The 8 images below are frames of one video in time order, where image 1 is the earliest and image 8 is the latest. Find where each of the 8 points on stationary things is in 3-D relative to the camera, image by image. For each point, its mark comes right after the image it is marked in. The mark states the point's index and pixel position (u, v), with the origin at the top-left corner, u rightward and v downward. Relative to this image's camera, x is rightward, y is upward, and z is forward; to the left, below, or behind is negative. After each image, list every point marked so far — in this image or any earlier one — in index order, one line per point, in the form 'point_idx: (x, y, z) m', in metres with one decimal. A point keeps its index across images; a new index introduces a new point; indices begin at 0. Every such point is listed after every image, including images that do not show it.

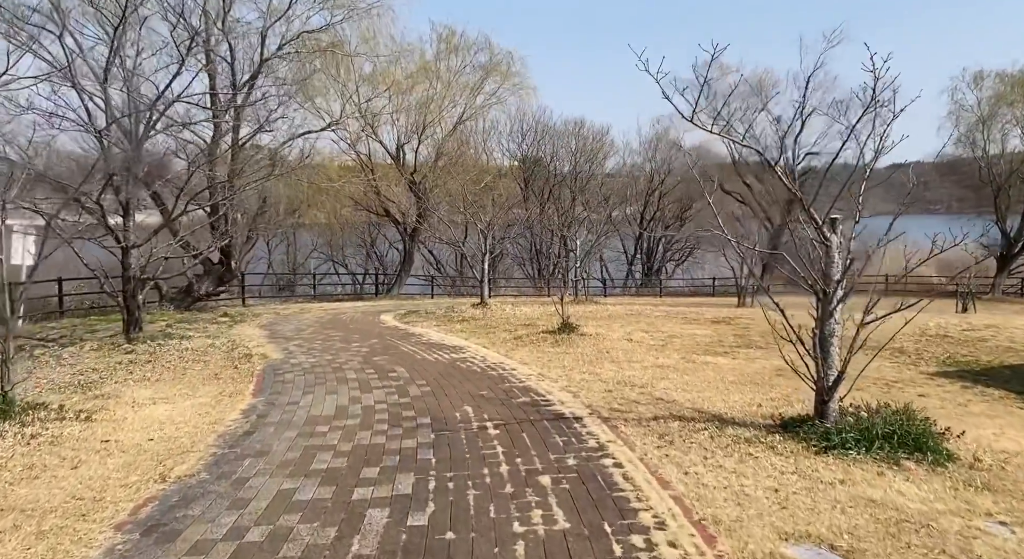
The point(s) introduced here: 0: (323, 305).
0: (-5.0, -0.7, +18.6) m
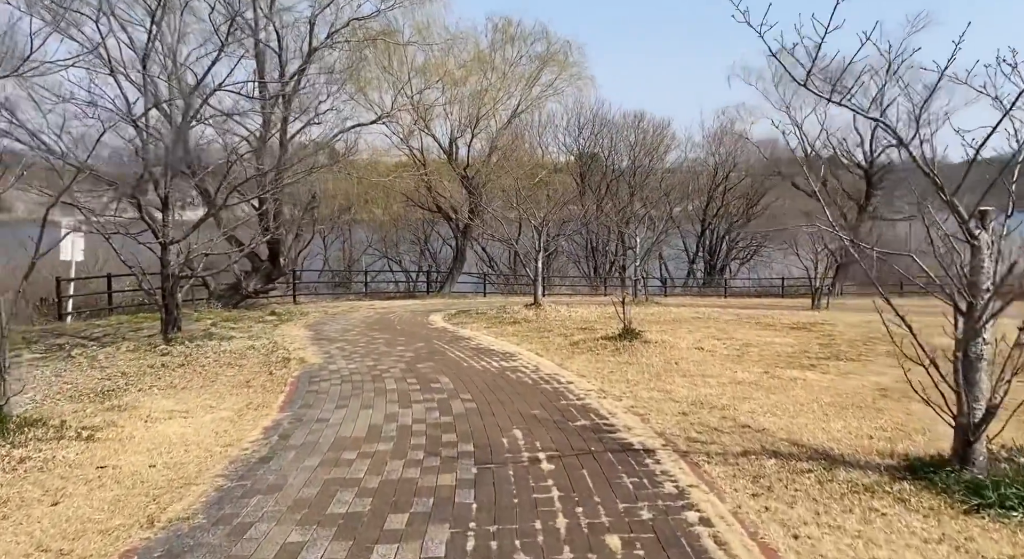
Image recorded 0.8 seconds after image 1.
0: (-3.6, -0.6, +18.1) m
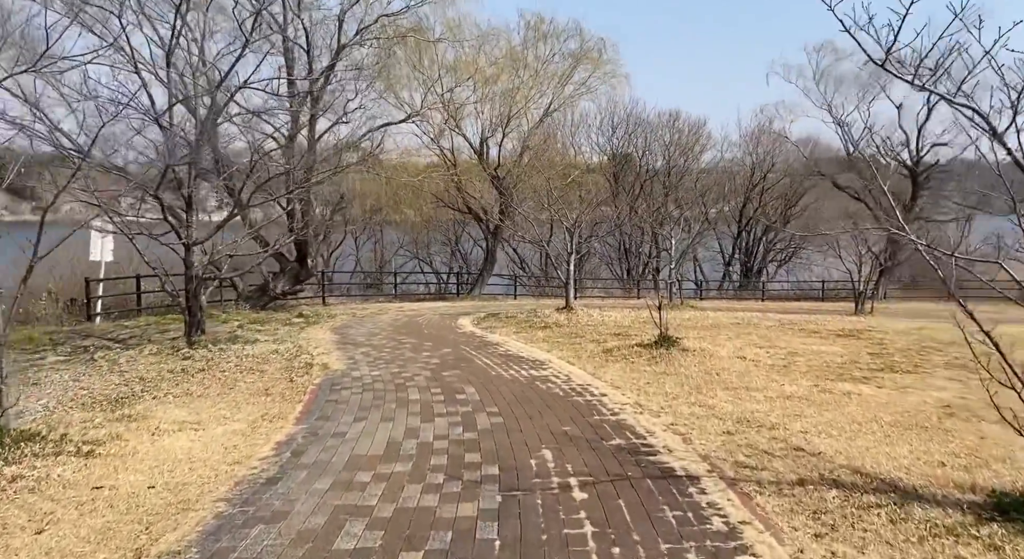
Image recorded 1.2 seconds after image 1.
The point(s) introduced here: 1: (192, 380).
0: (-2.8, -0.7, +17.9) m
1: (-3.3, -1.1, +7.4) m
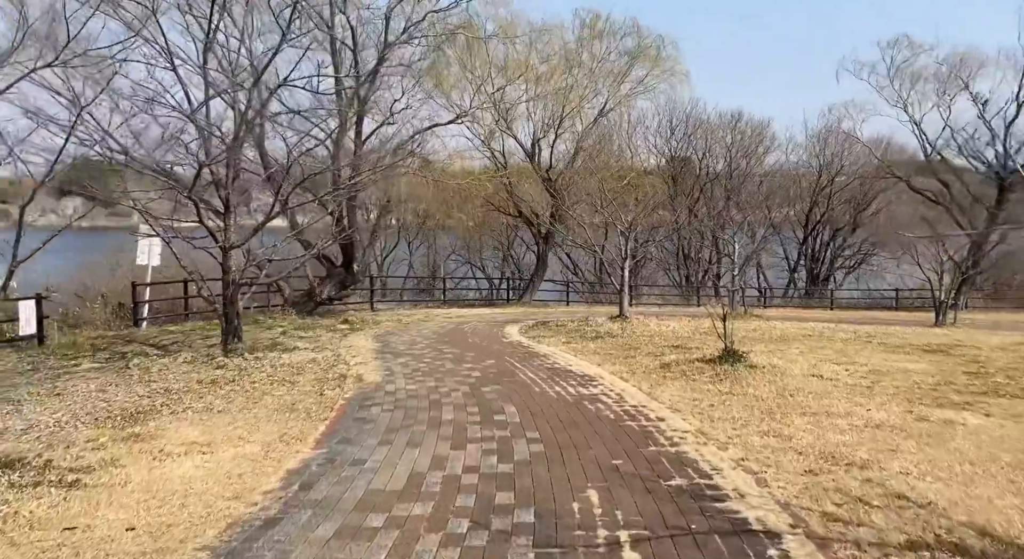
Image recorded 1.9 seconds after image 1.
0: (-1.5, -0.8, +17.3) m
1: (-2.9, -1.1, +6.9) m
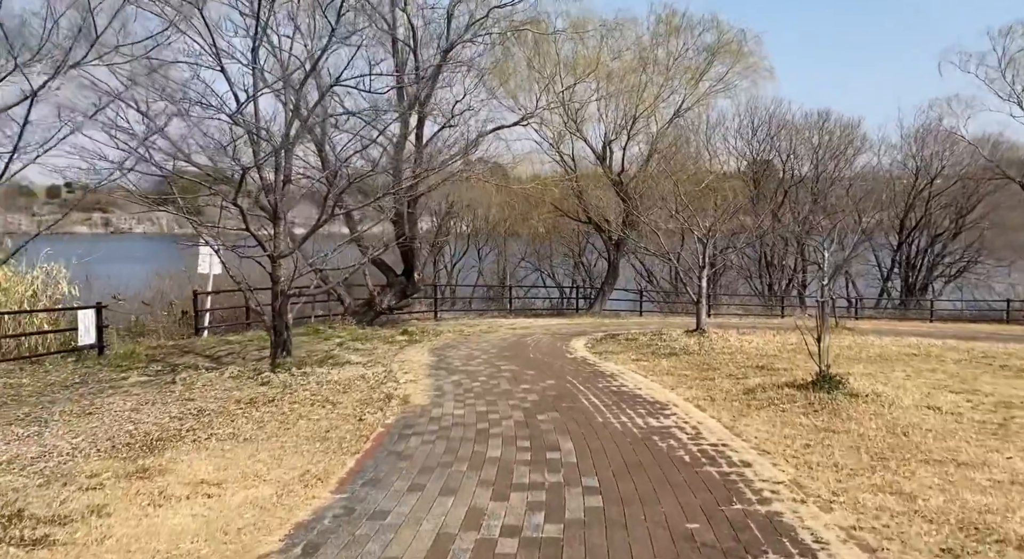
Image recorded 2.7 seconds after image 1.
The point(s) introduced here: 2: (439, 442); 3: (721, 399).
0: (+0.1, -1.0, +16.6) m
1: (-2.4, -1.2, +6.4) m
2: (-0.6, -1.3, +5.4) m
3: (+2.1, -1.2, +7.1) m
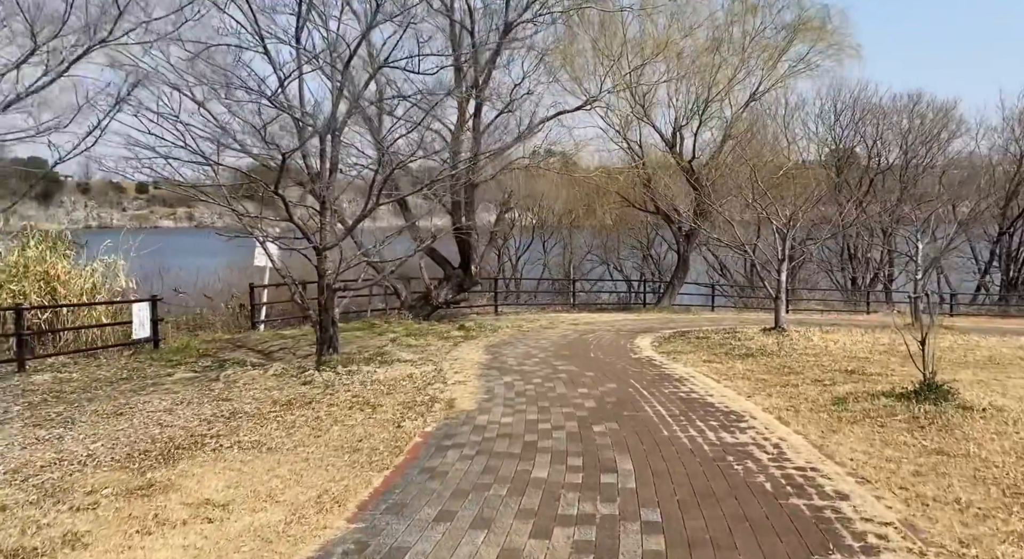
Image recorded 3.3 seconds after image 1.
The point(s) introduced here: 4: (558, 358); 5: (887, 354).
0: (+1.5, -0.9, +15.9) m
1: (-1.9, -1.2, +6.0) m
2: (-0.2, -1.2, +4.8) m
3: (+2.6, -1.2, +6.3) m
4: (+0.6, -1.0, +9.4) m
5: (+5.2, -1.0, +9.7) m
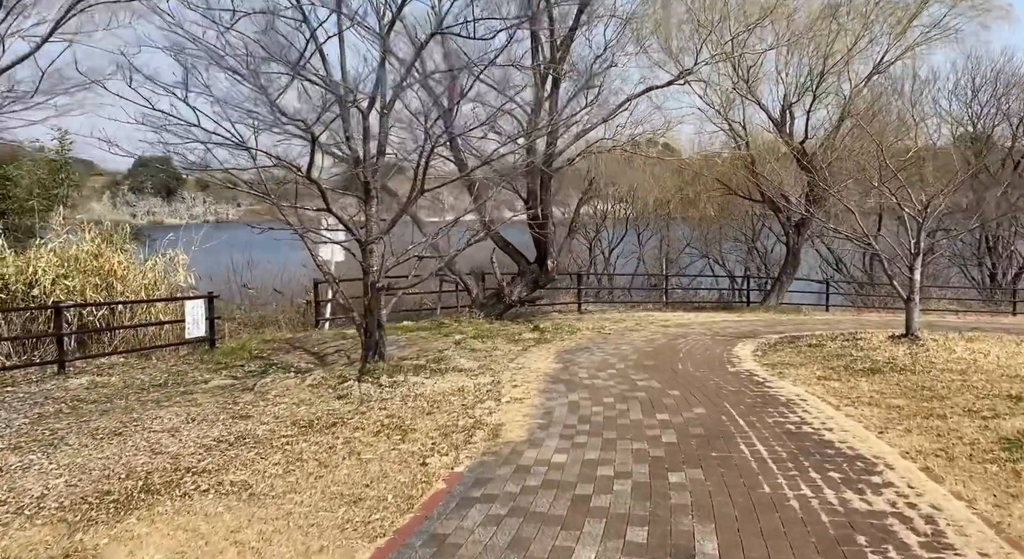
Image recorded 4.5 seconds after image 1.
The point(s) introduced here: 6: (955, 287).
0: (+3.2, -0.8, +14.4) m
1: (-1.5, -1.2, +5.0) m
2: (0.0, -1.2, +3.6) m
3: (+3.0, -1.2, +4.7) m
4: (+1.4, -1.0, +8.0) m
5: (+6.0, -1.0, +7.7) m
6: (+12.1, -0.2, +19.2) m
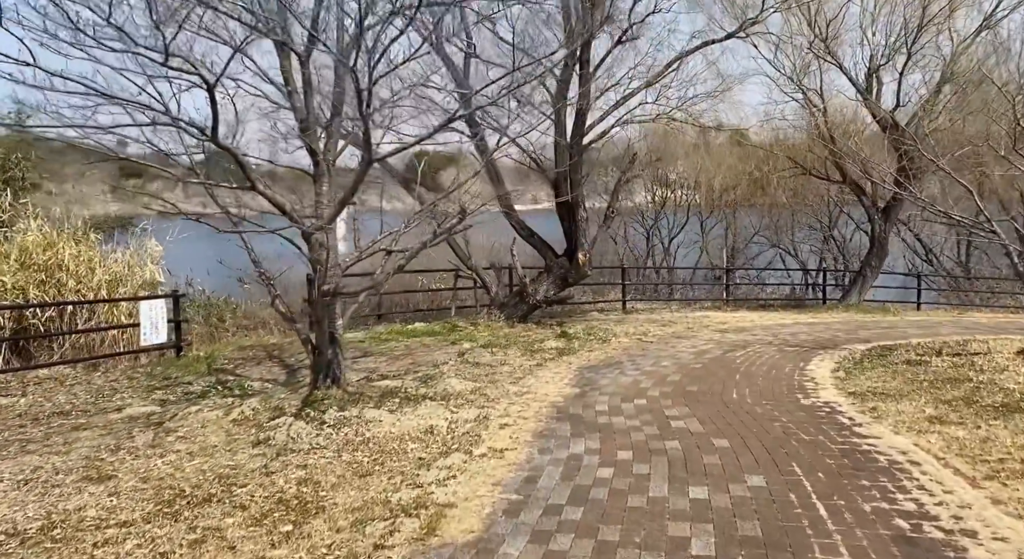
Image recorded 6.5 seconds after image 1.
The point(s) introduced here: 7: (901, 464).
0: (+3.8, -0.7, +12.1) m
1: (-1.8, -1.2, +3.3) m
2: (-0.4, -1.3, +1.7) m
3: (+2.7, -1.2, +2.5) m
4: (+1.4, -1.0, +6.0) m
5: (+5.9, -1.1, +5.3) m
6: (+13.0, 0.0, +16.2) m
7: (+2.5, -1.2, +4.5) m
